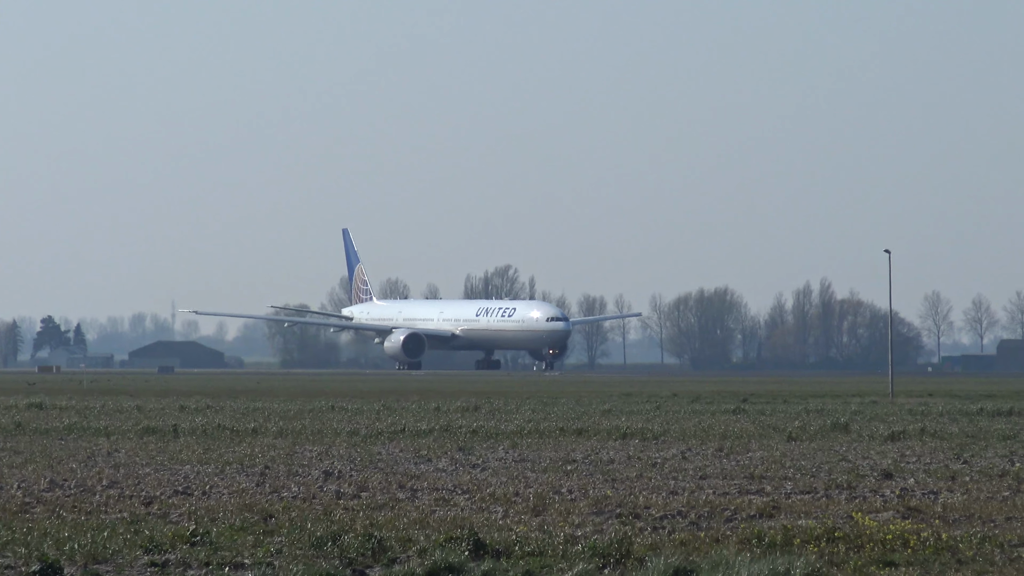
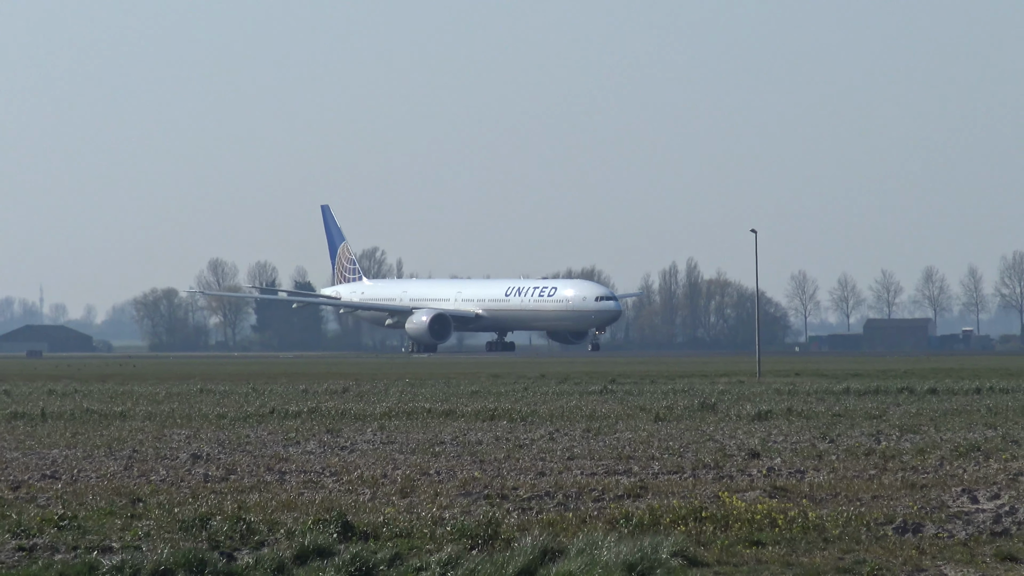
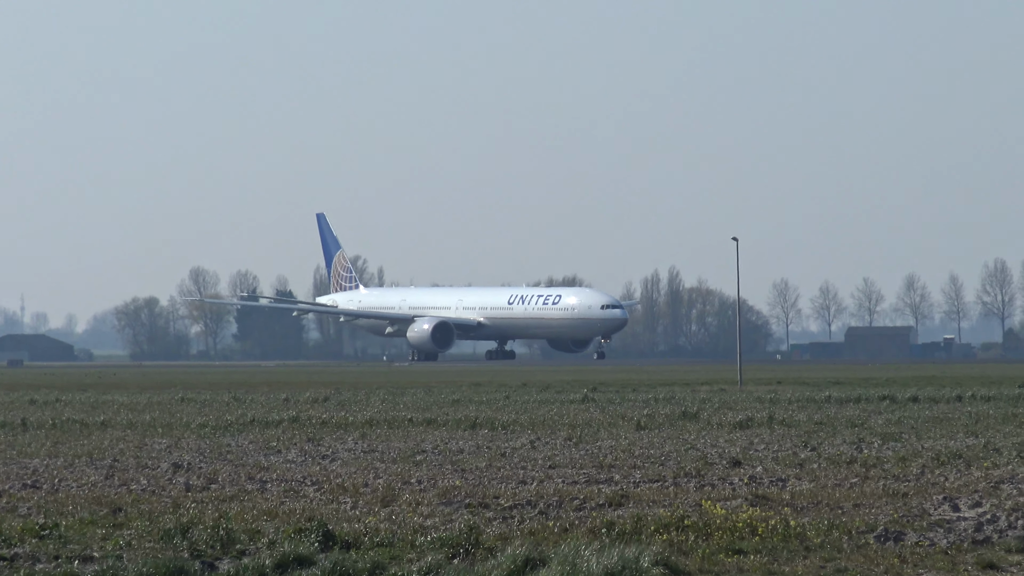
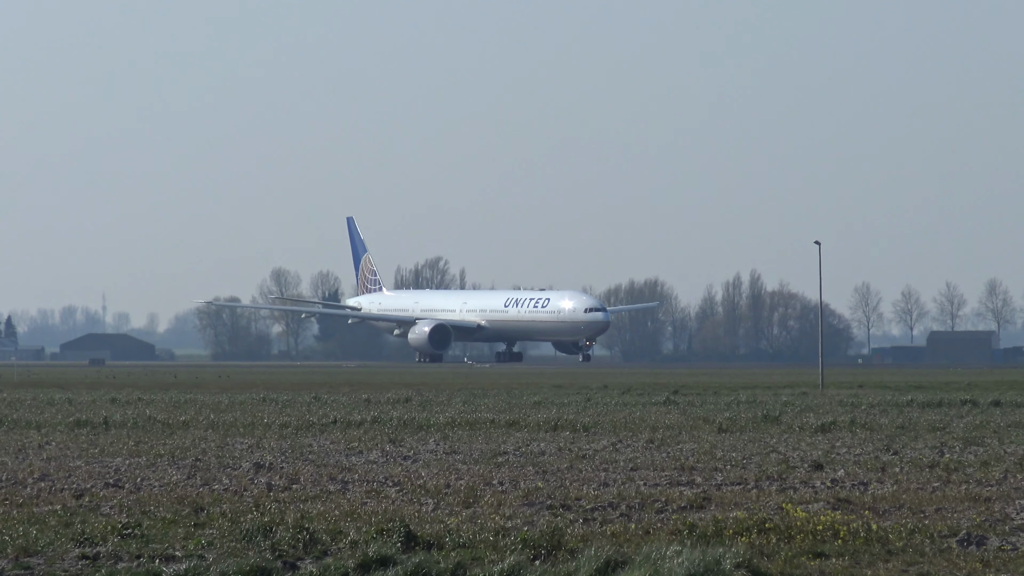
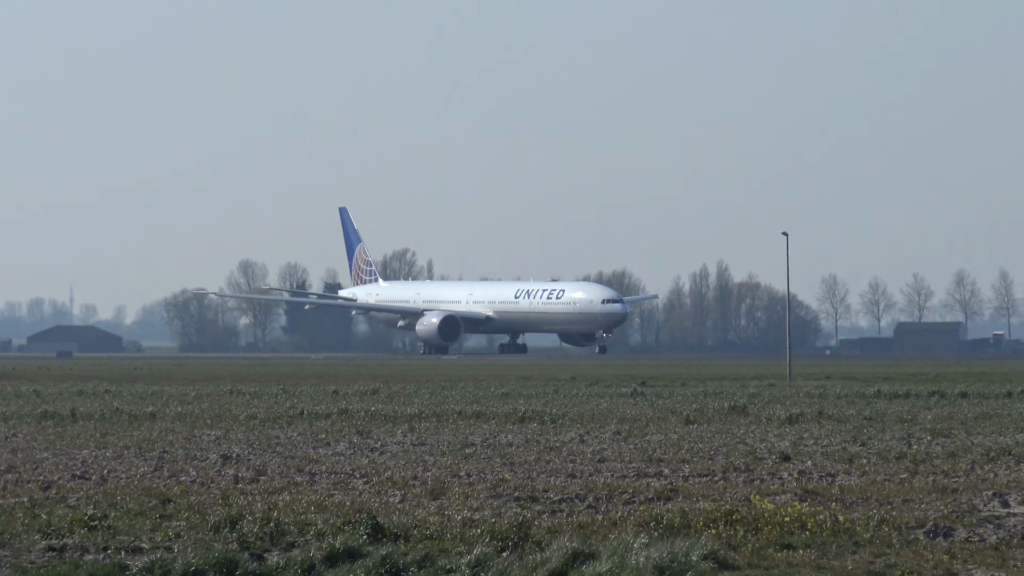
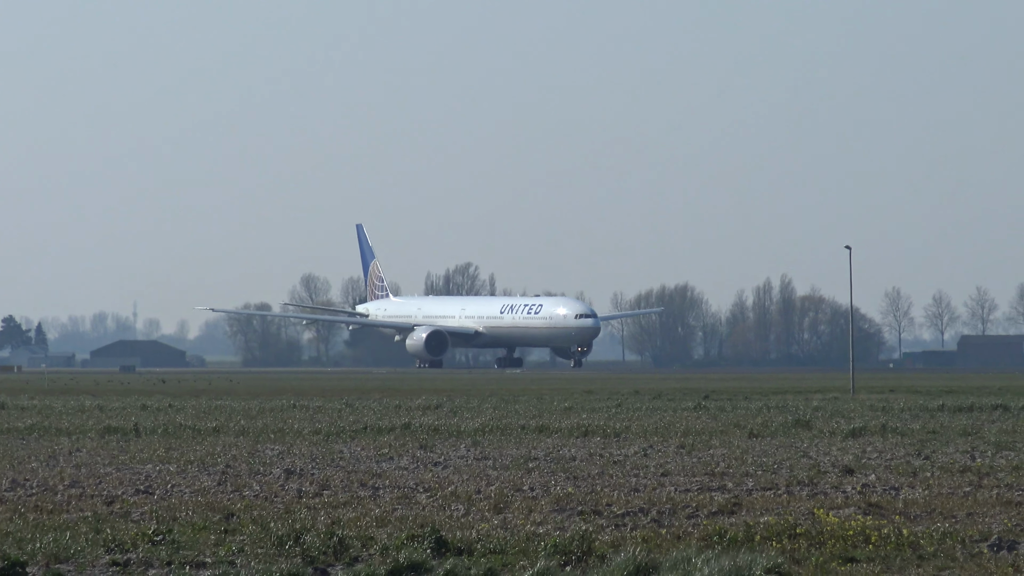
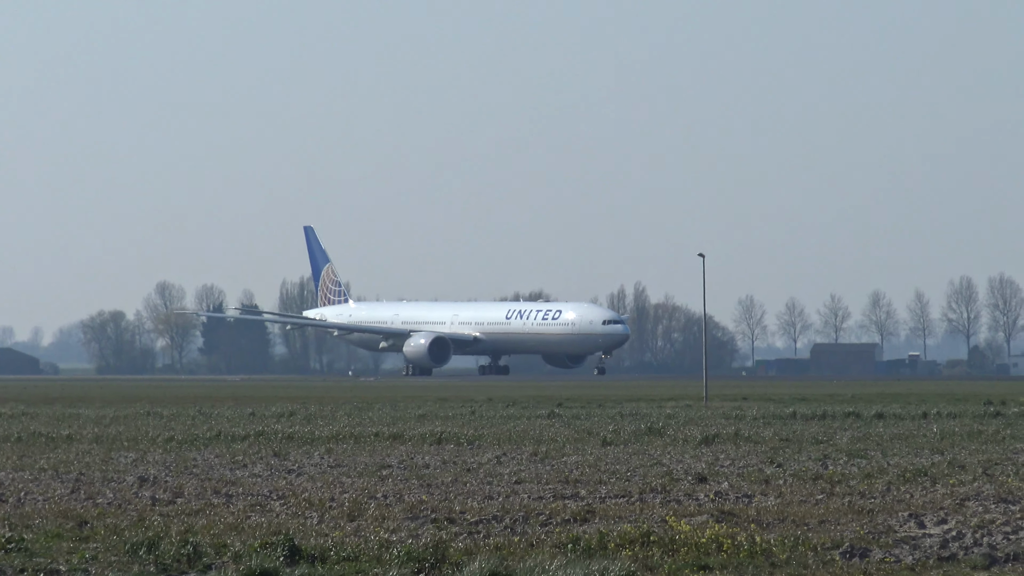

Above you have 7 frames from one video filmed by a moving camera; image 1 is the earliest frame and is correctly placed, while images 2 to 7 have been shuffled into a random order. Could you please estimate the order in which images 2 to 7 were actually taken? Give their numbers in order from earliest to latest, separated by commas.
6, 4, 5, 2, 3, 7
